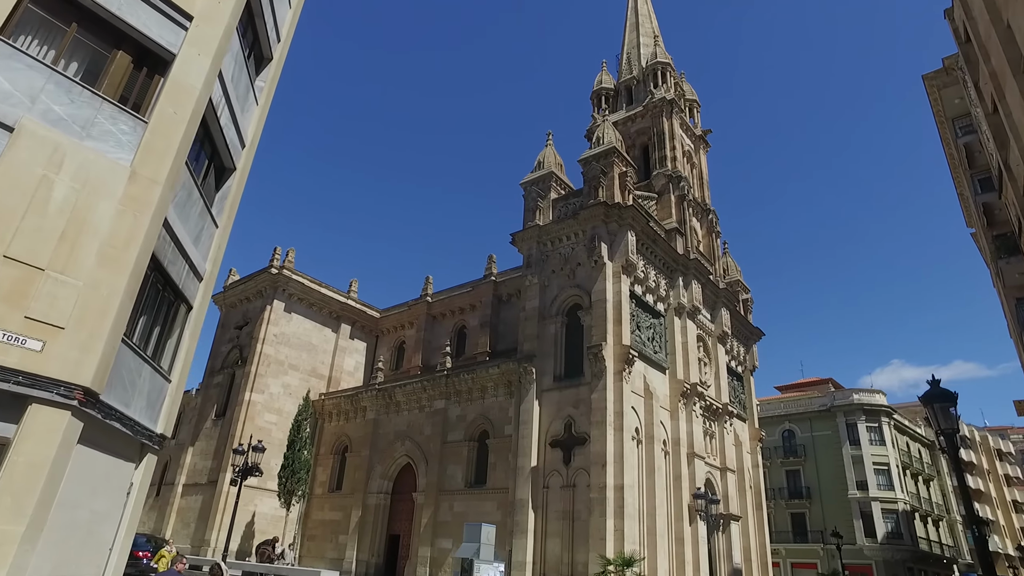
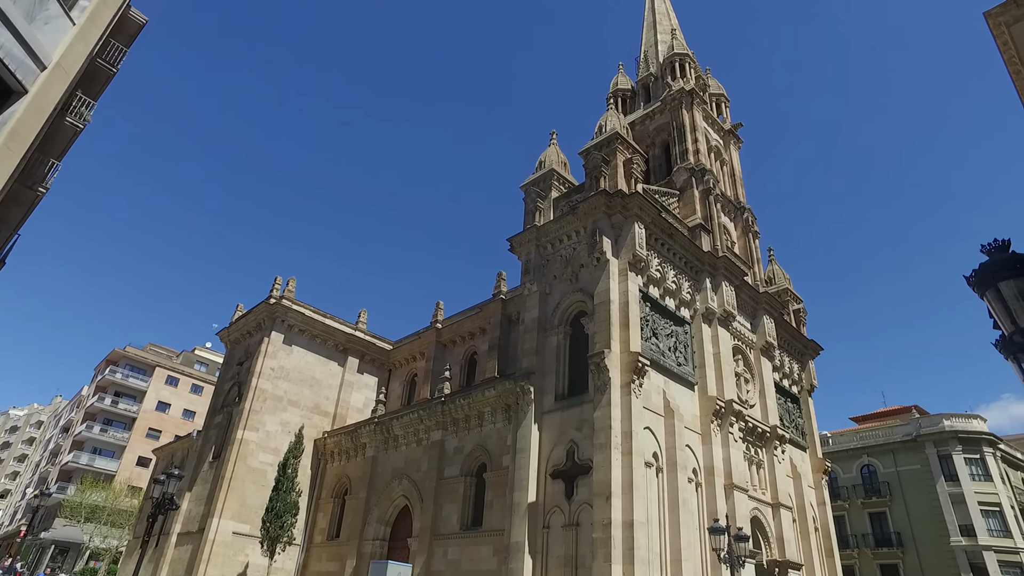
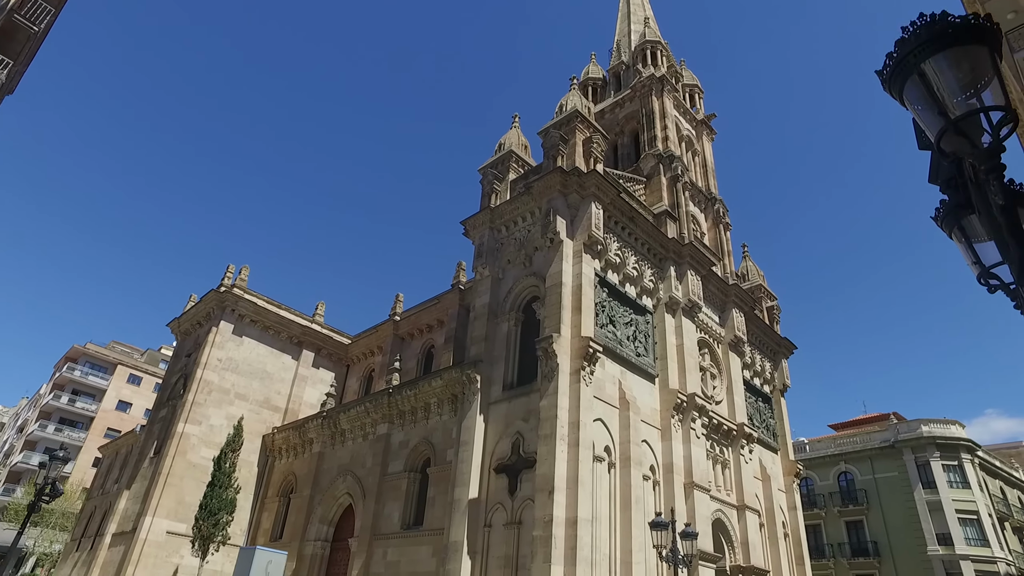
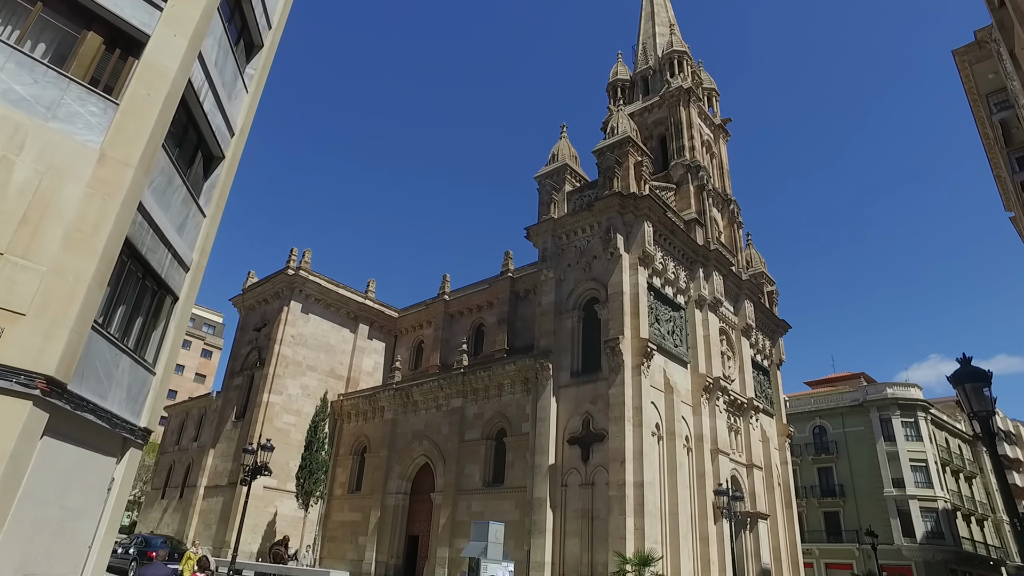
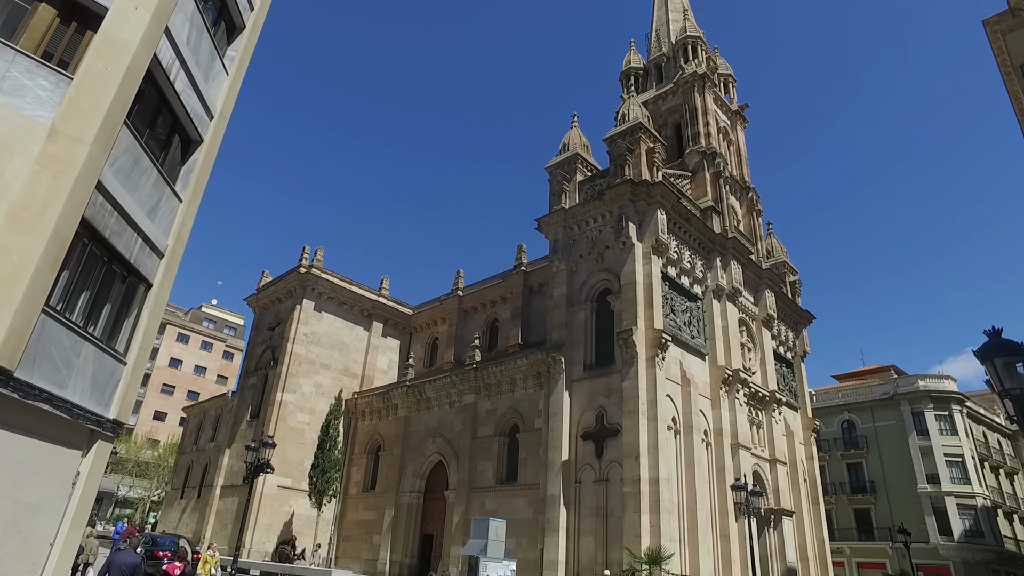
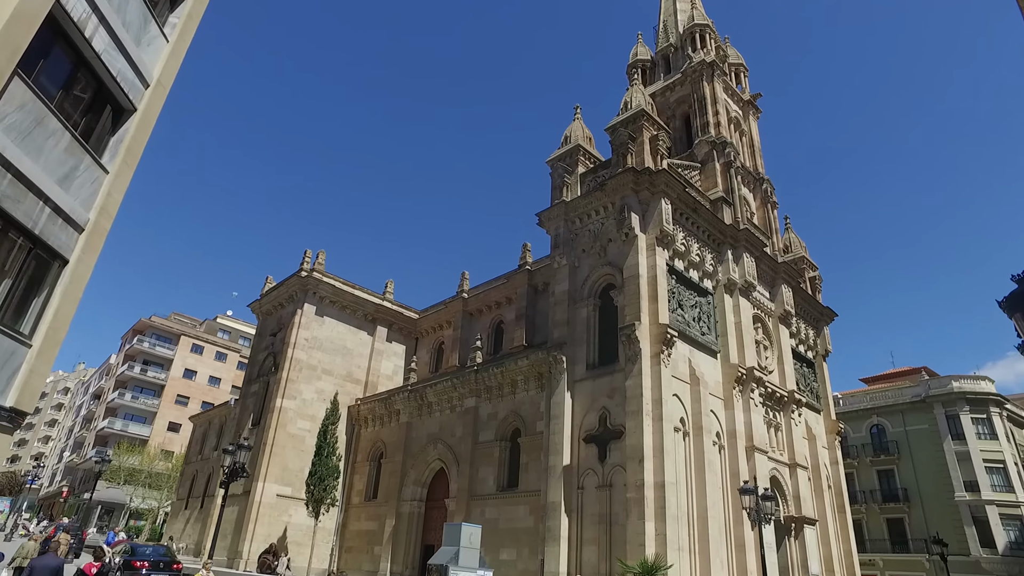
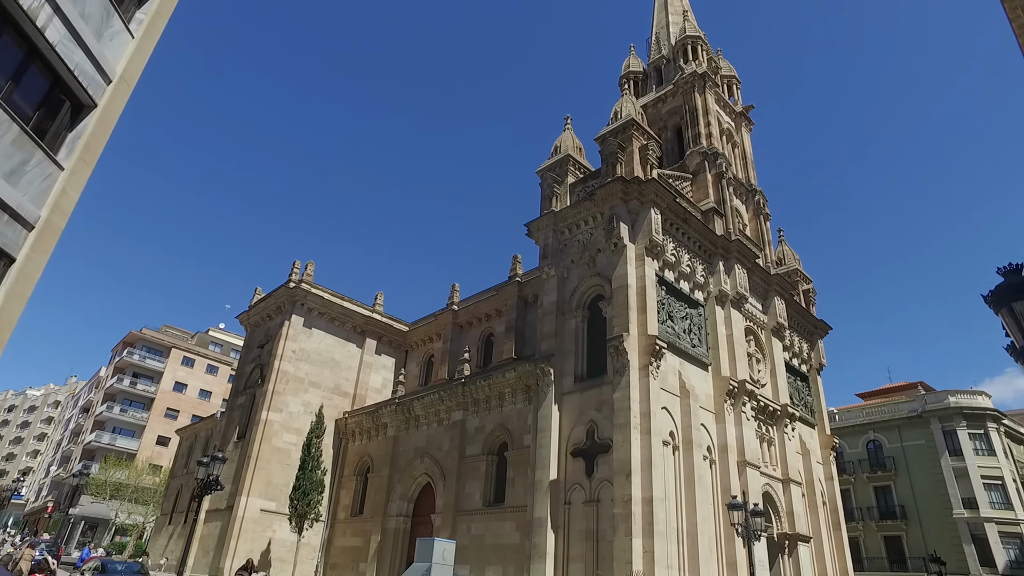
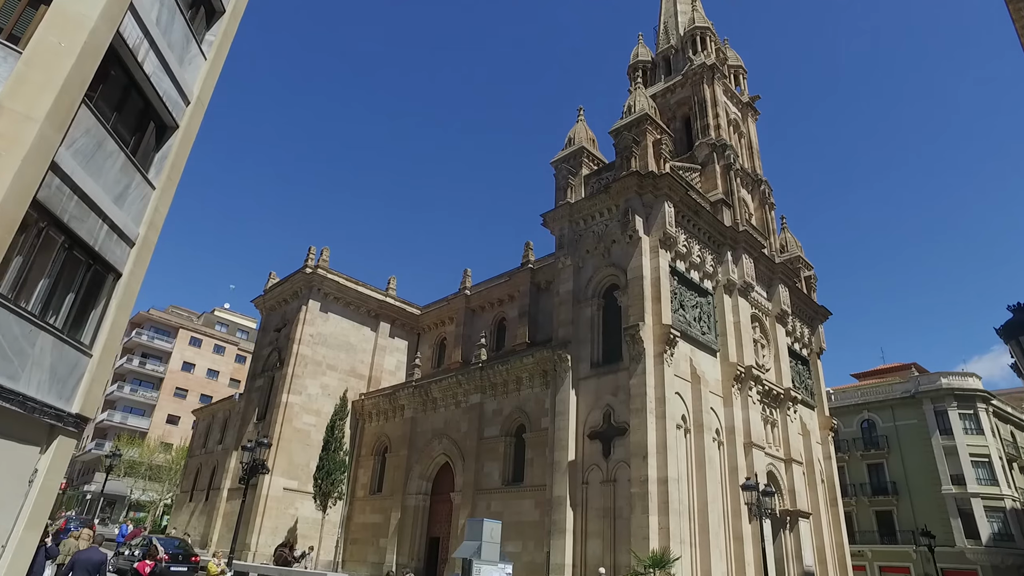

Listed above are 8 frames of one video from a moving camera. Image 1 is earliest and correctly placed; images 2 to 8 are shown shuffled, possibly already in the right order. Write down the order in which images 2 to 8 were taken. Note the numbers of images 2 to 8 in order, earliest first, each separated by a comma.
4, 5, 8, 6, 7, 2, 3
